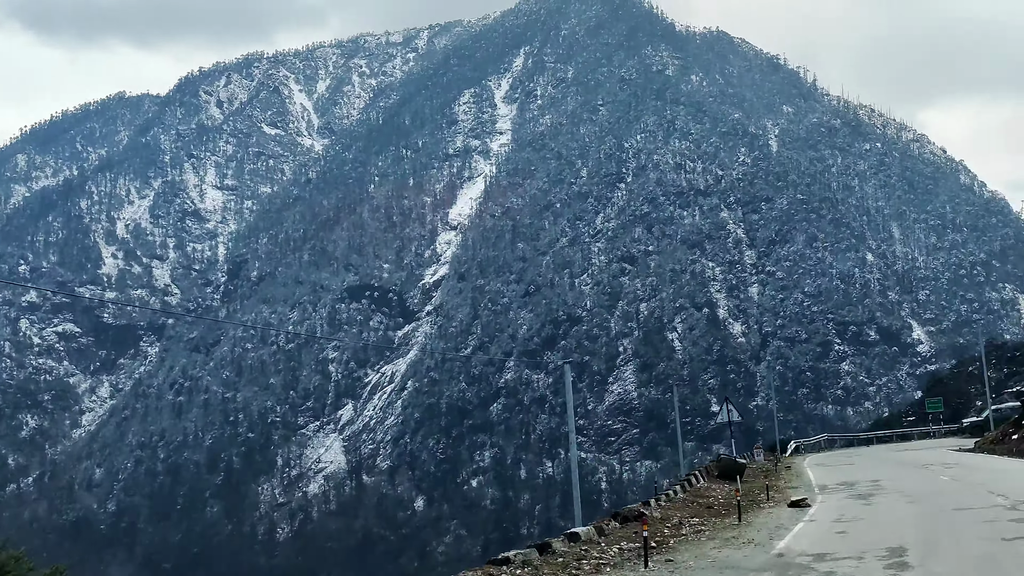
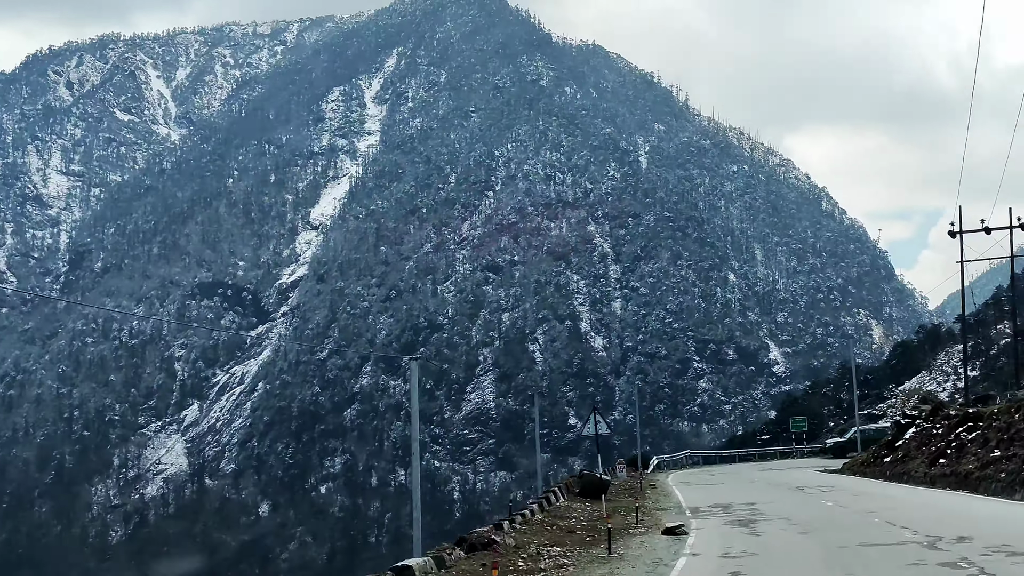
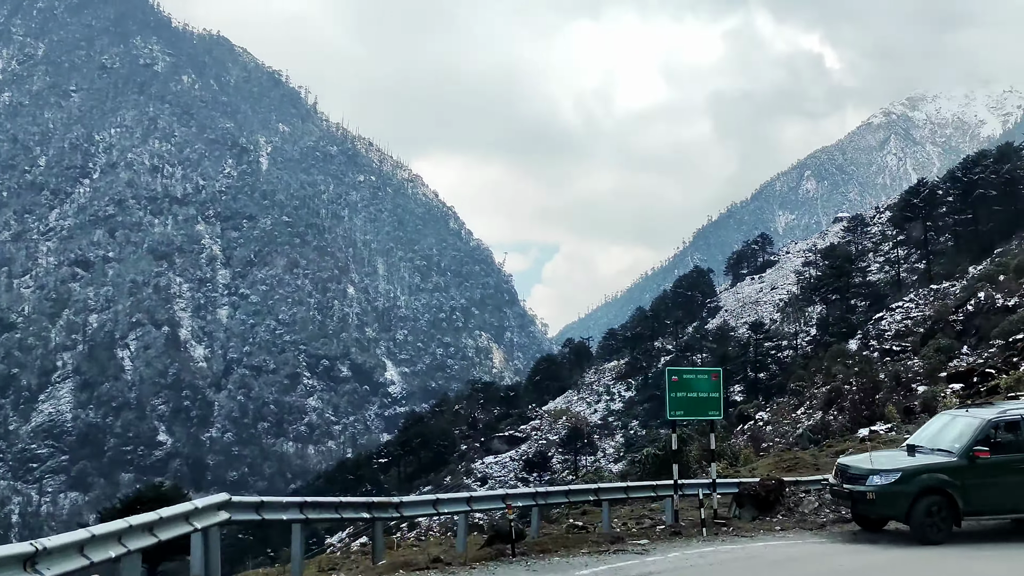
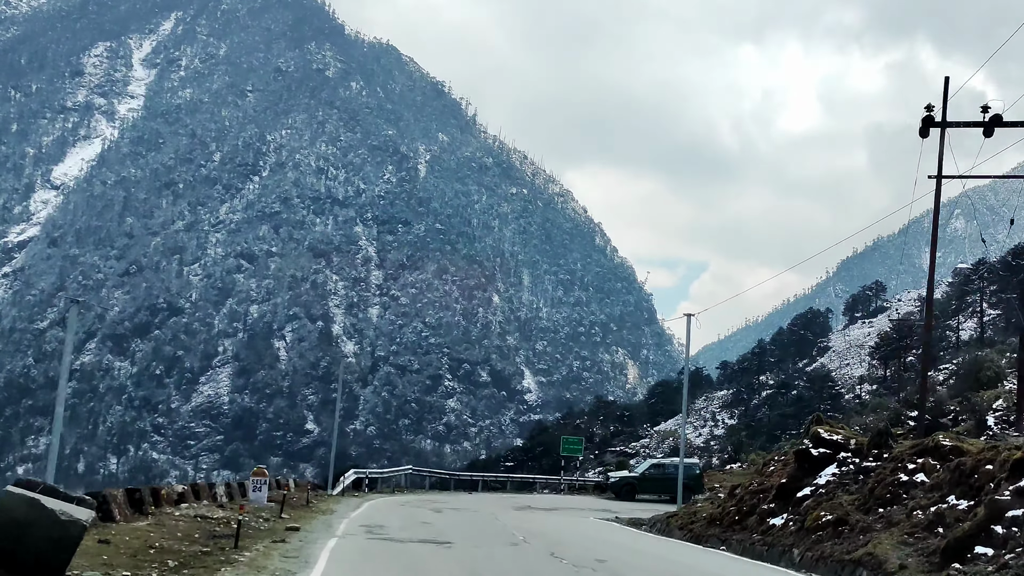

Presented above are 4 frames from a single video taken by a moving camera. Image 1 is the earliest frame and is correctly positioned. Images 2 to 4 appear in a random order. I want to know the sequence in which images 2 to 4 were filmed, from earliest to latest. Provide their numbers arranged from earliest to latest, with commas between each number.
2, 4, 3
